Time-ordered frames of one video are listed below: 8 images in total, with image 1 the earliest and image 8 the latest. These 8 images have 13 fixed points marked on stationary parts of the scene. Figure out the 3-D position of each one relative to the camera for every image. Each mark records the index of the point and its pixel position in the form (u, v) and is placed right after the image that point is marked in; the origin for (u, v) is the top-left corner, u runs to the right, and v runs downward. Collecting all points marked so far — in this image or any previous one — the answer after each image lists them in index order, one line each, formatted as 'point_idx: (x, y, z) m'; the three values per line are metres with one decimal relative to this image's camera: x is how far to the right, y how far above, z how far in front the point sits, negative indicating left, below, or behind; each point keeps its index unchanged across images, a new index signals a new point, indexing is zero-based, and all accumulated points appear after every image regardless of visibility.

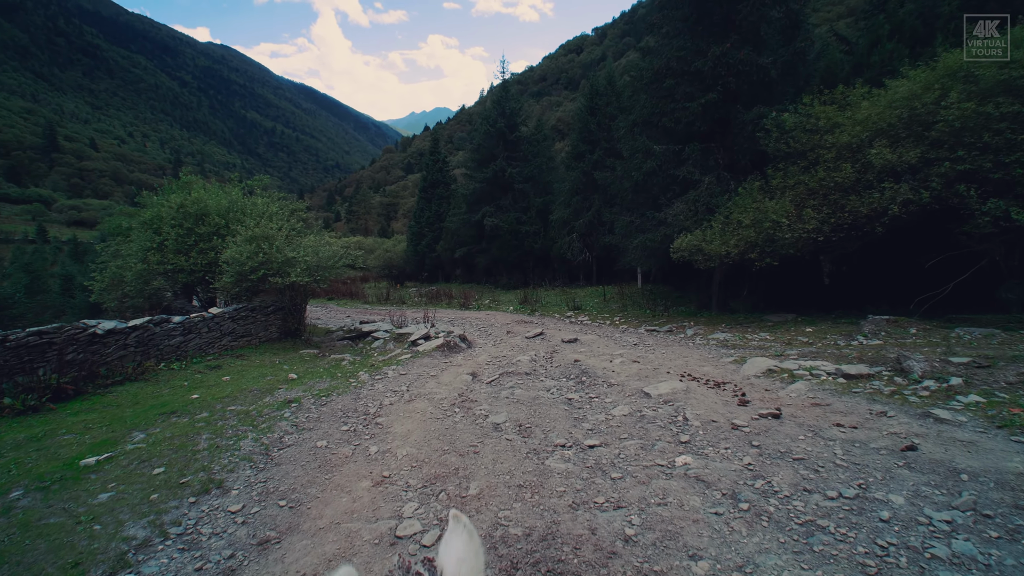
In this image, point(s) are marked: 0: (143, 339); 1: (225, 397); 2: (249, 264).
0: (-6.3, -0.9, +8.7) m
1: (-3.9, -1.5, +7.0) m
2: (-5.7, +0.5, +11.0) m
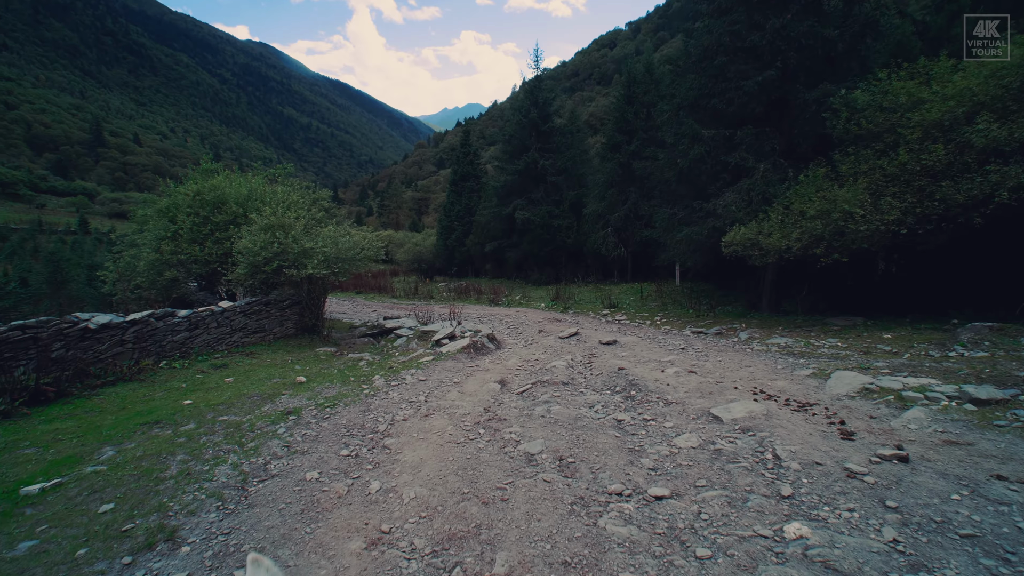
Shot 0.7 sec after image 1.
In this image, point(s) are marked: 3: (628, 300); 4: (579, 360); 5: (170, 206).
0: (-5.8, -0.7, +8.0) m
1: (-3.5, -1.4, +6.3) m
2: (-5.0, +0.7, +10.3) m
3: (+3.9, -0.4, +17.4) m
4: (+1.1, -1.2, +8.3) m
5: (-8.3, +2.0, +12.5) m
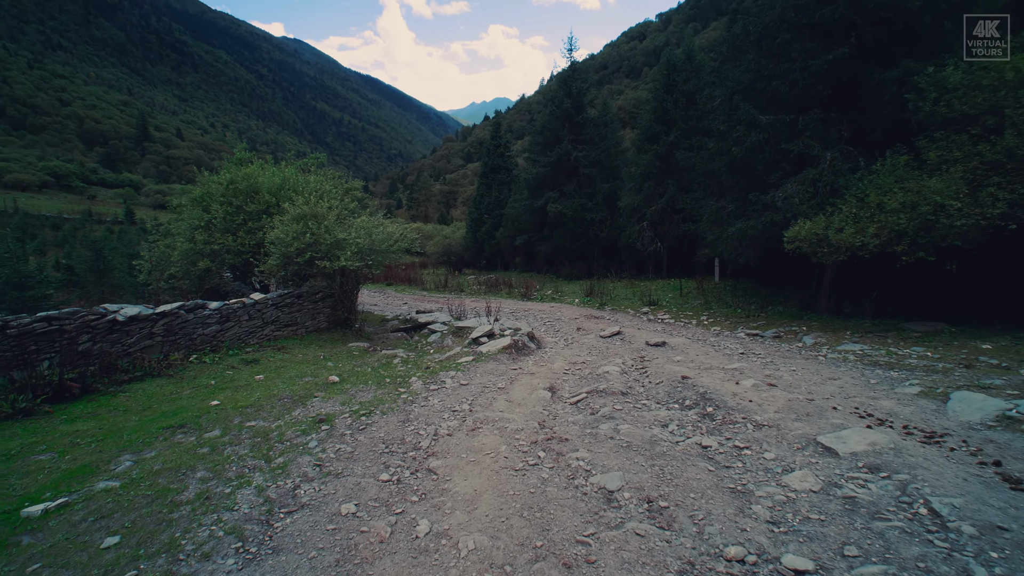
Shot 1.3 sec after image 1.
0: (-5.1, -0.6, +7.7) m
1: (-3.0, -1.3, +5.8) m
2: (-4.2, +0.8, +9.9) m
3: (+5.0, -0.3, +16.5) m
4: (+1.8, -1.1, +7.6) m
5: (-7.4, +2.2, +12.2) m
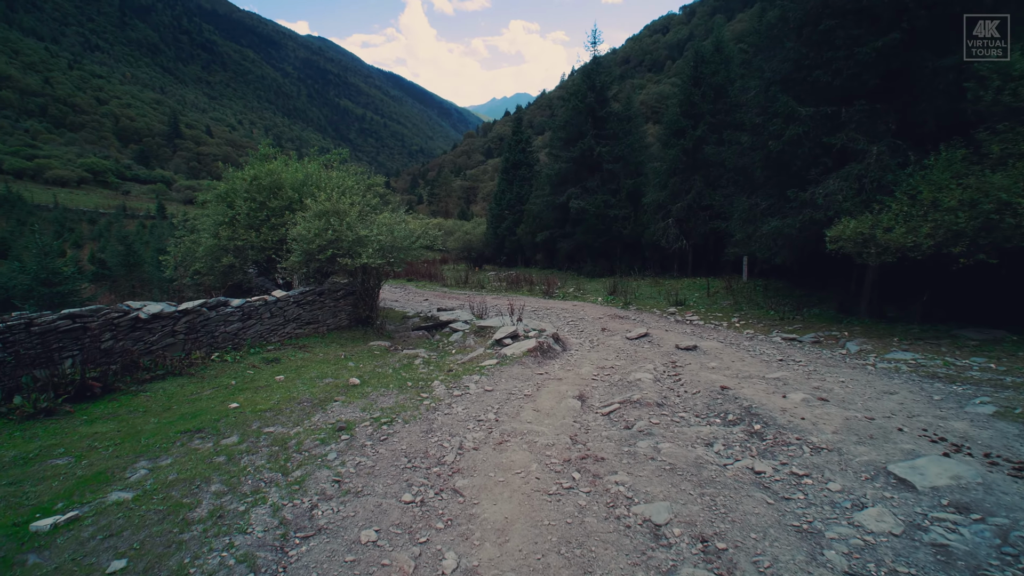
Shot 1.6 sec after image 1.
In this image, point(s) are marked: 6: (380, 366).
0: (-4.7, -0.6, +7.6) m
1: (-2.7, -1.3, +5.6) m
2: (-3.7, +0.9, +9.7) m
3: (+5.8, -0.3, +16.0) m
4: (+2.2, -1.2, +7.2) m
5: (-6.8, +2.3, +12.1) m
6: (-2.1, -1.2, +8.1) m
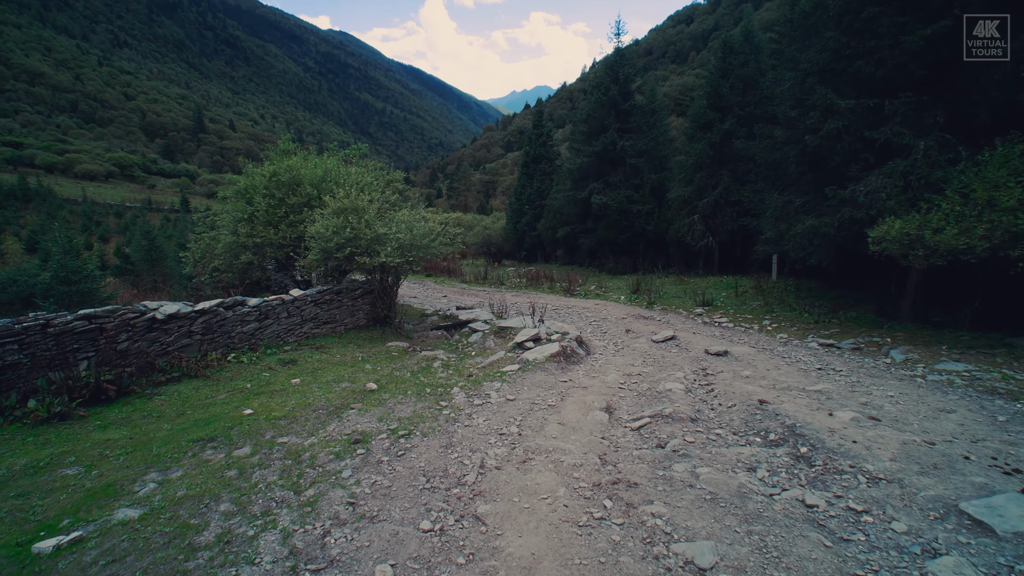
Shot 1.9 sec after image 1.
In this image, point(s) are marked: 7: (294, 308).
0: (-4.4, -0.6, +7.4) m
1: (-2.4, -1.4, +5.4) m
2: (-3.3, +0.9, +9.6) m
3: (+6.4, -0.2, +15.5) m
4: (+2.5, -1.2, +6.8) m
5: (-6.3, +2.4, +12.1) m
6: (-1.8, -1.3, +7.9) m
7: (-3.8, -0.4, +8.9) m
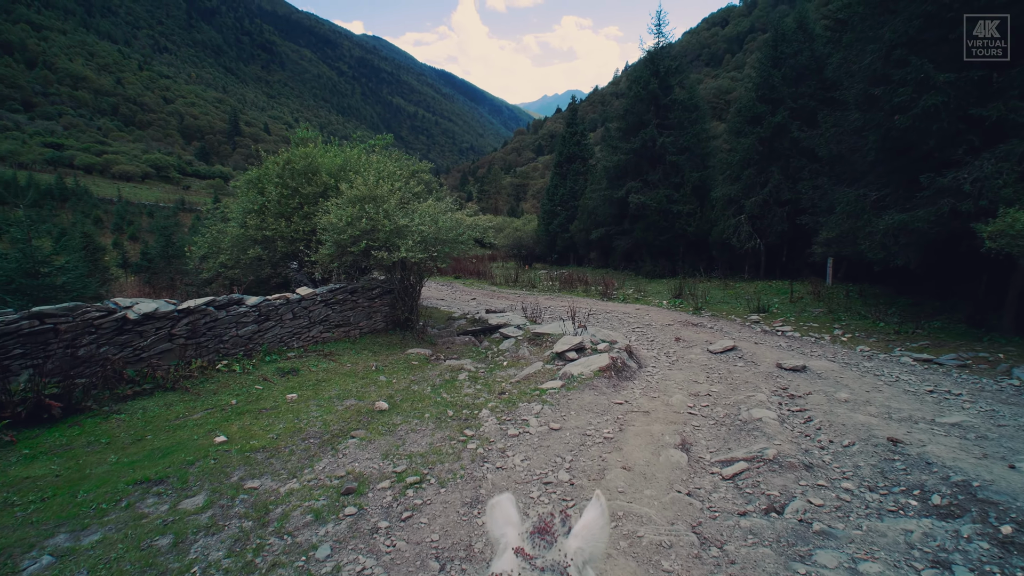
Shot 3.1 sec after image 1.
0: (-3.9, -0.5, +6.4) m
1: (-2.0, -1.3, +4.2) m
2: (-2.7, +0.9, +8.4) m
3: (+7.3, -0.4, +13.8) m
4: (+2.9, -1.2, +5.4) m
5: (-5.5, +2.5, +11.1) m
6: (-1.3, -1.2, +6.7) m
7: (-3.3, -0.3, +7.8) m
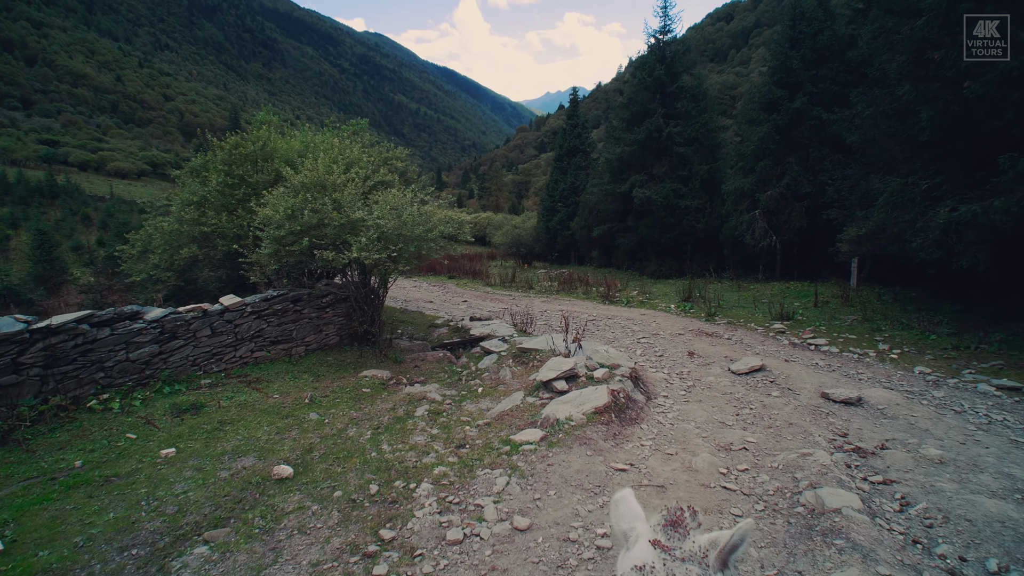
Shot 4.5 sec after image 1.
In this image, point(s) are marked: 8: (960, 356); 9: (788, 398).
0: (-4.2, -0.6, +4.8) m
1: (-2.4, -1.4, +2.7) m
2: (-3.0, +0.8, +6.9) m
3: (+7.0, -0.5, +12.2) m
4: (+2.6, -1.4, +3.8) m
5: (-5.8, +2.4, +9.5) m
6: (-1.6, -1.3, +5.1) m
7: (-3.6, -0.4, +6.3) m
8: (+6.9, -1.0, +7.9) m
9: (+3.3, -1.3, +6.0) m
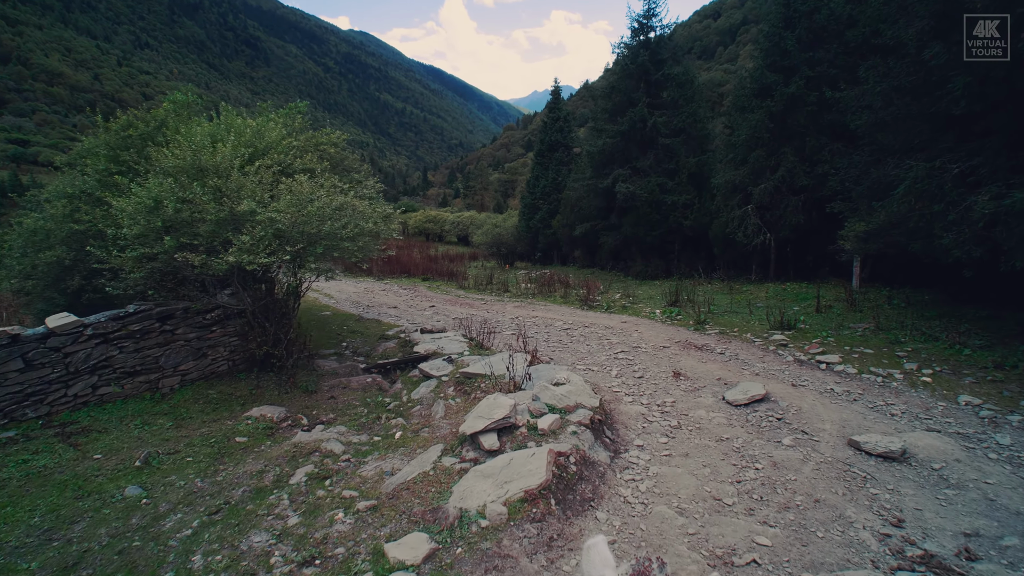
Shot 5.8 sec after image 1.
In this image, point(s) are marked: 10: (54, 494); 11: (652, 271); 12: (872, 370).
0: (-4.9, -0.8, +3.1) m
1: (-3.0, -1.6, +1.0) m
2: (-3.7, +0.7, +5.2) m
3: (+6.2, -0.6, +10.7) m
4: (+1.9, -1.5, +2.2) m
5: (-6.6, +2.2, +7.8) m
6: (-2.3, -1.5, +3.4) m
7: (-4.3, -0.6, +4.6) m
8: (+6.2, -1.1, +6.4) m
9: (+2.6, -1.4, +4.4) m
10: (-3.2, -1.4, +3.6) m
11: (+5.1, +0.6, +18.0) m
12: (+5.0, -1.1, +7.0) m
